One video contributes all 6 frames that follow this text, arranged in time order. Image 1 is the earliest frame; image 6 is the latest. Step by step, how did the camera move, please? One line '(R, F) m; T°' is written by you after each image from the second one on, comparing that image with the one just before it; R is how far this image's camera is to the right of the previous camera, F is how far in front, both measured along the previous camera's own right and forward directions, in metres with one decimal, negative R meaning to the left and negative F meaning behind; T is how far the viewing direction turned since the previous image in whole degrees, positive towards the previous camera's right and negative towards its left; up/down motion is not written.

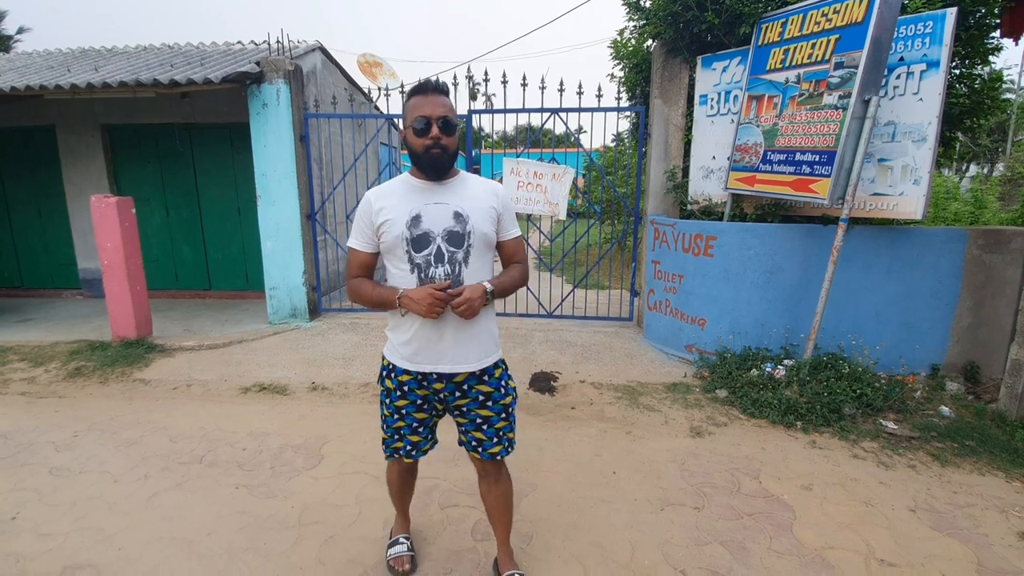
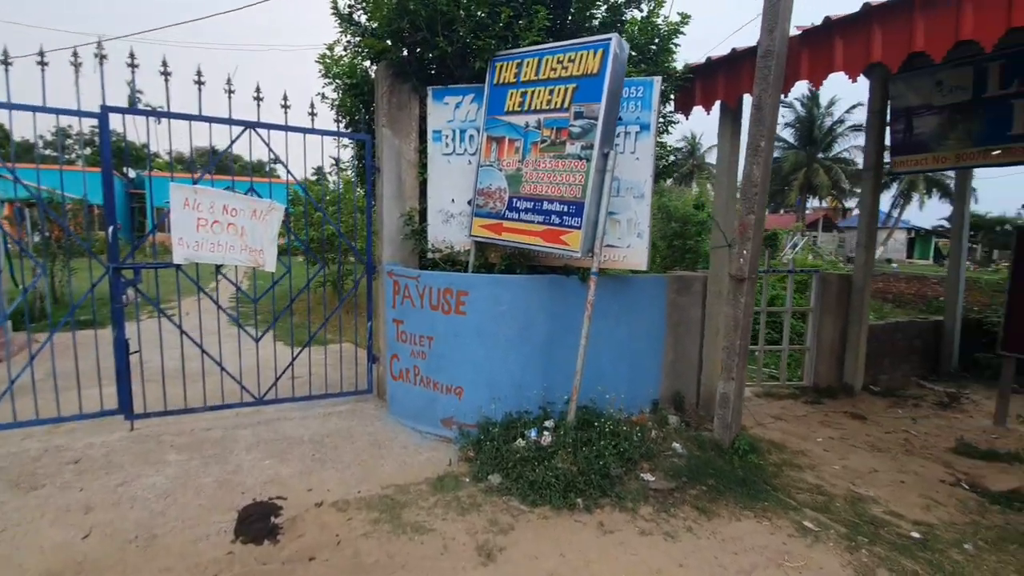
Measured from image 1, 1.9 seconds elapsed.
(0.0, +0.9) m; +25°
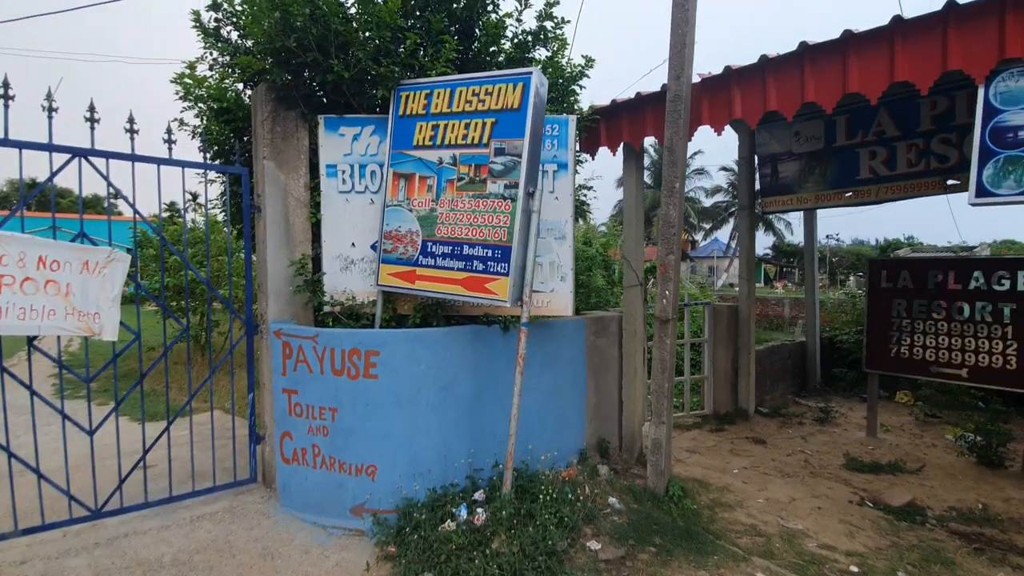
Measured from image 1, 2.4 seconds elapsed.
(-0.3, +0.5) m; +11°
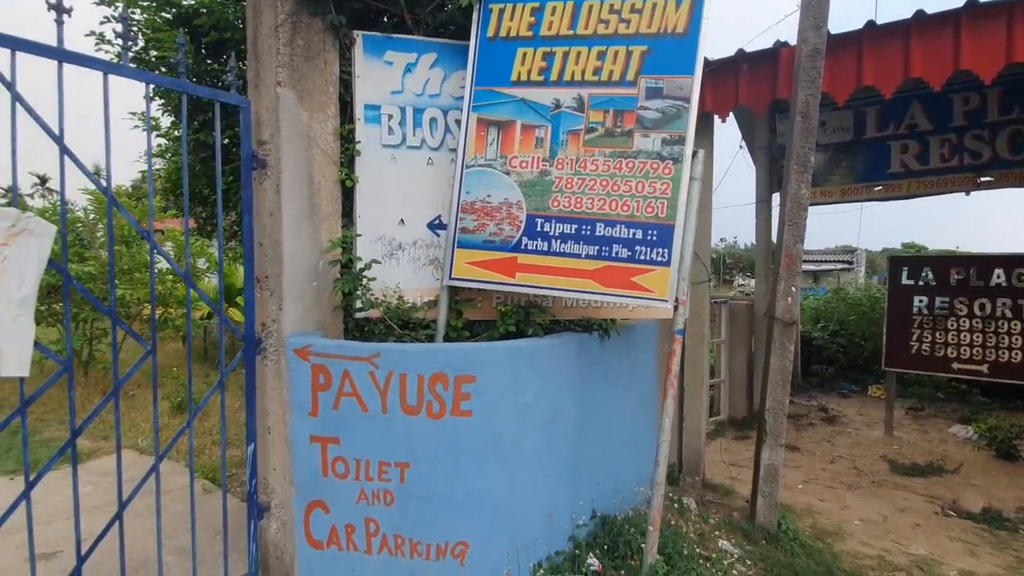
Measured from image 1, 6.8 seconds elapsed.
(-1.3, +1.3) m; +13°
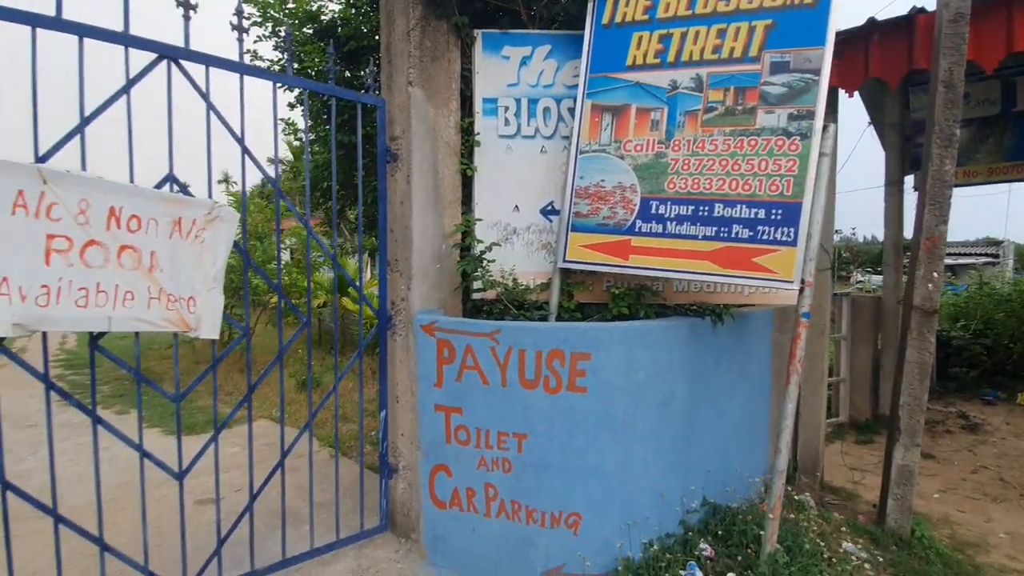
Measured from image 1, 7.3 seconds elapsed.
(0.0, -0.1) m; -9°
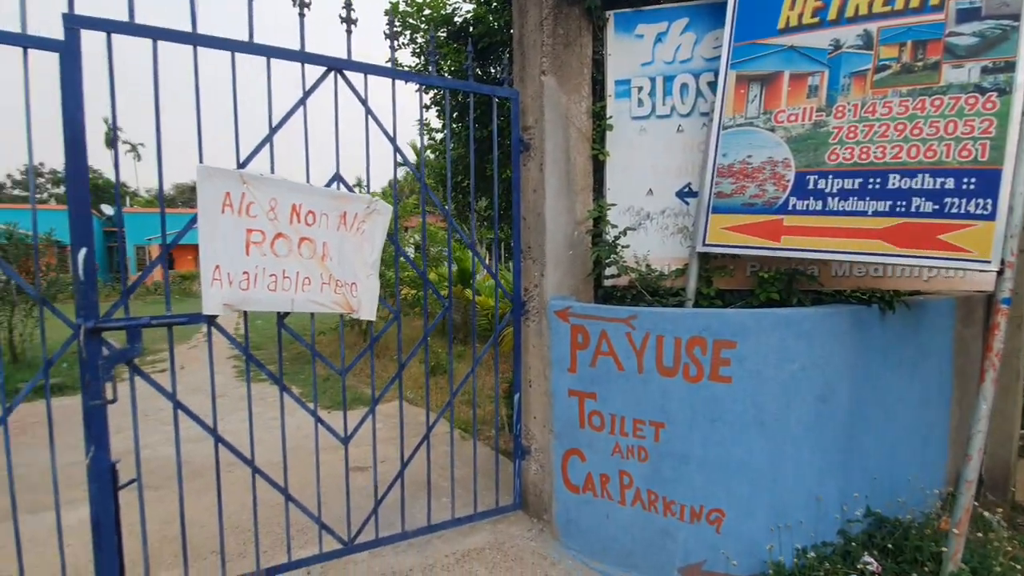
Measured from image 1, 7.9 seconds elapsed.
(-0.1, +0.1) m; -11°
